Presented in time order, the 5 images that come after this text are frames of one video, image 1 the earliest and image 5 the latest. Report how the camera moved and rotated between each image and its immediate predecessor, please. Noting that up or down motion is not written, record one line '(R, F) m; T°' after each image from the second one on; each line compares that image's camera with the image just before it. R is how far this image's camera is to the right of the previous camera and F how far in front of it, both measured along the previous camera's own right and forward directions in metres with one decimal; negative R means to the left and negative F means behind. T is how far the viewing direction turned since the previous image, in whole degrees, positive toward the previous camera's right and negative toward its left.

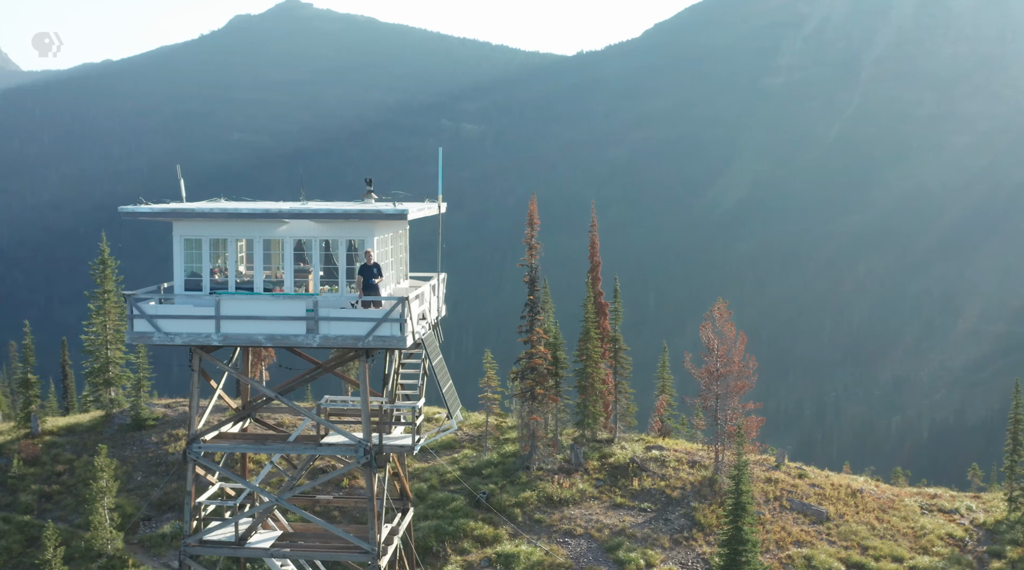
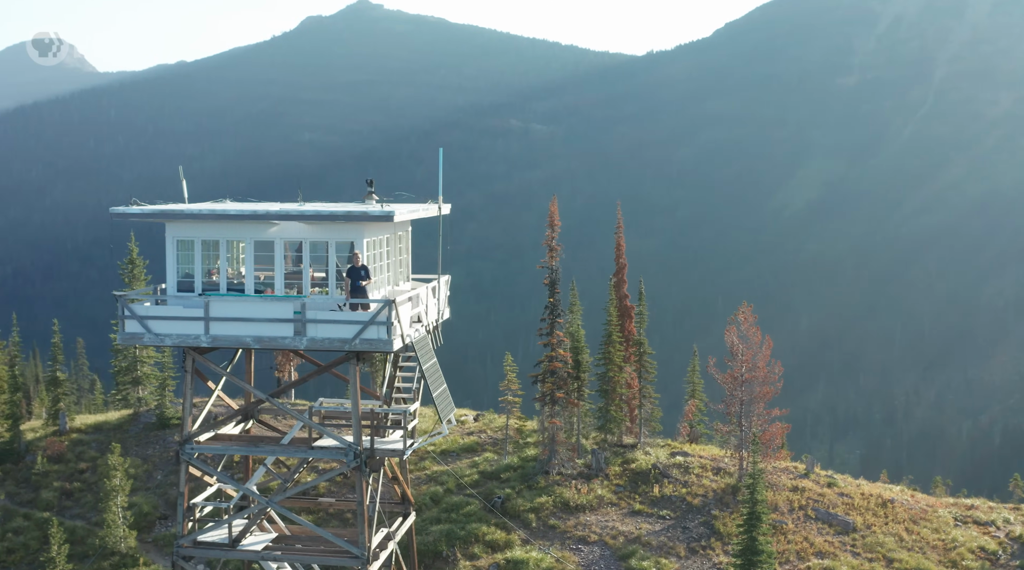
(+2.4, +0.8) m; -3°
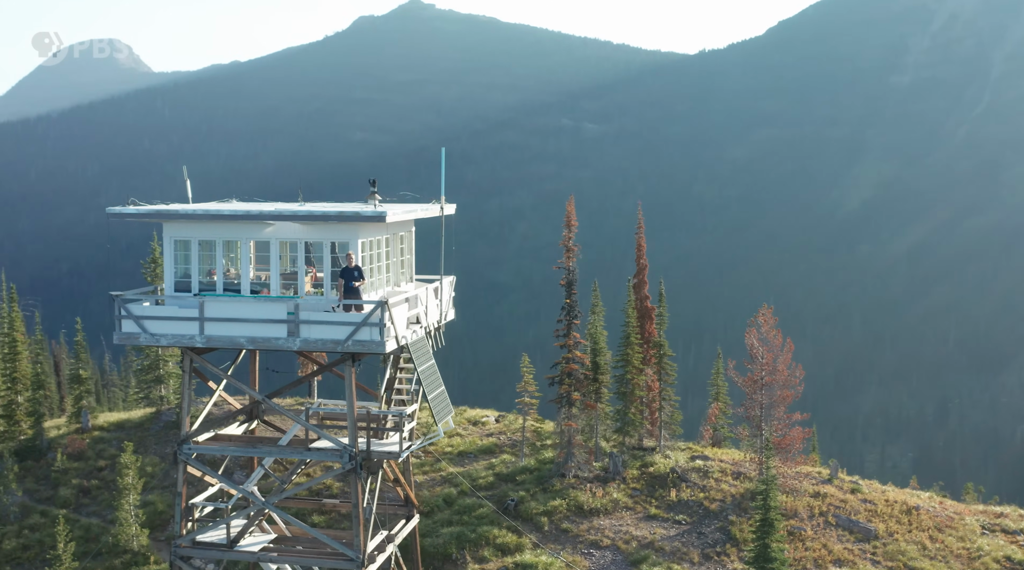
(+1.7, +0.5) m; -2°
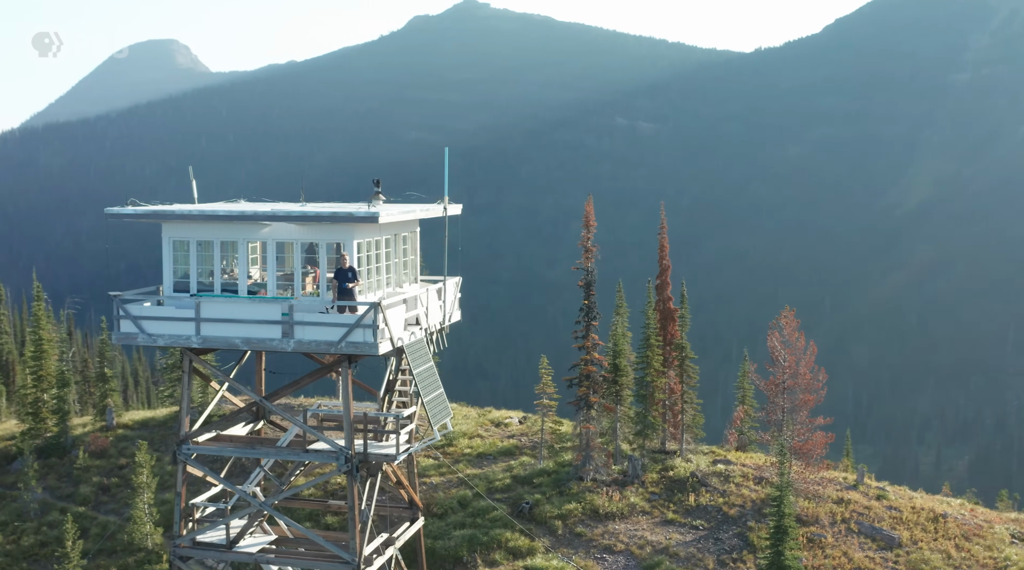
(+1.8, +0.5) m; -2°
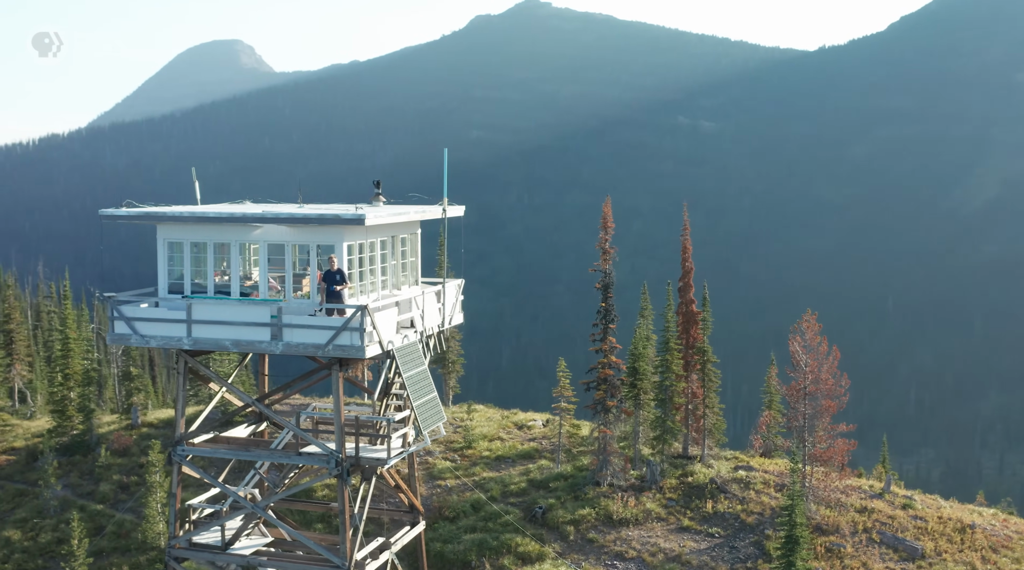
(+2.1, +0.6) m; -3°
